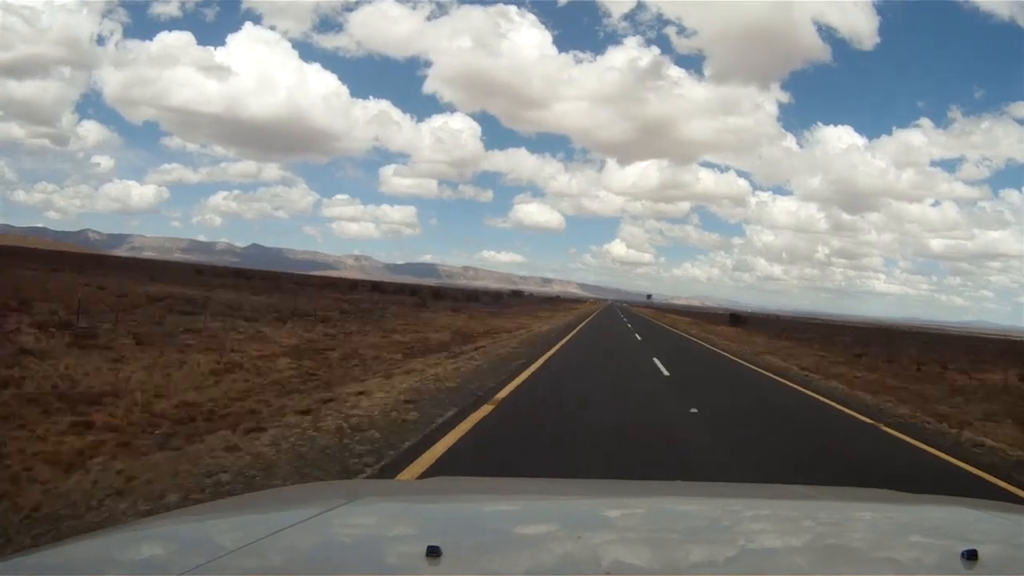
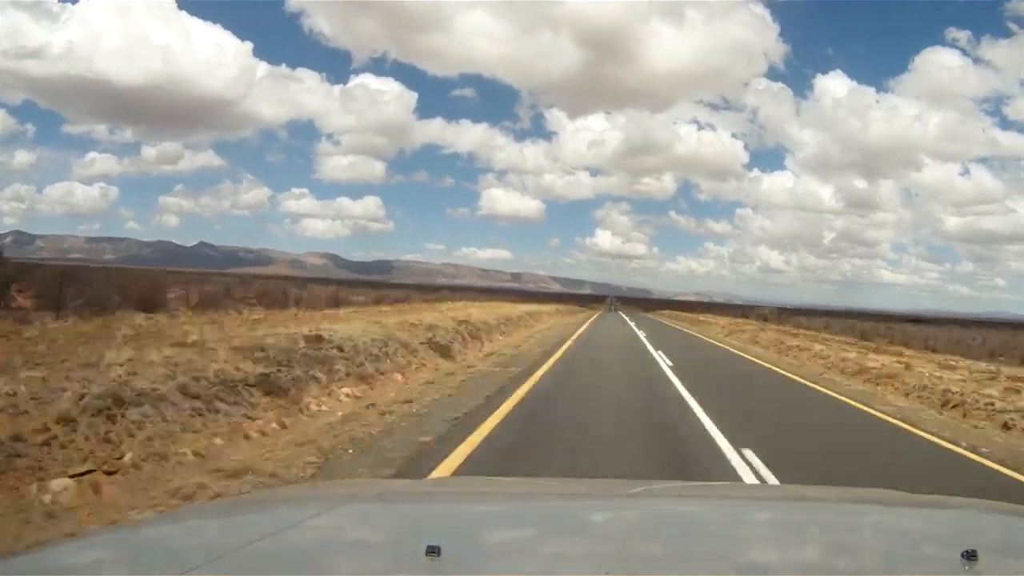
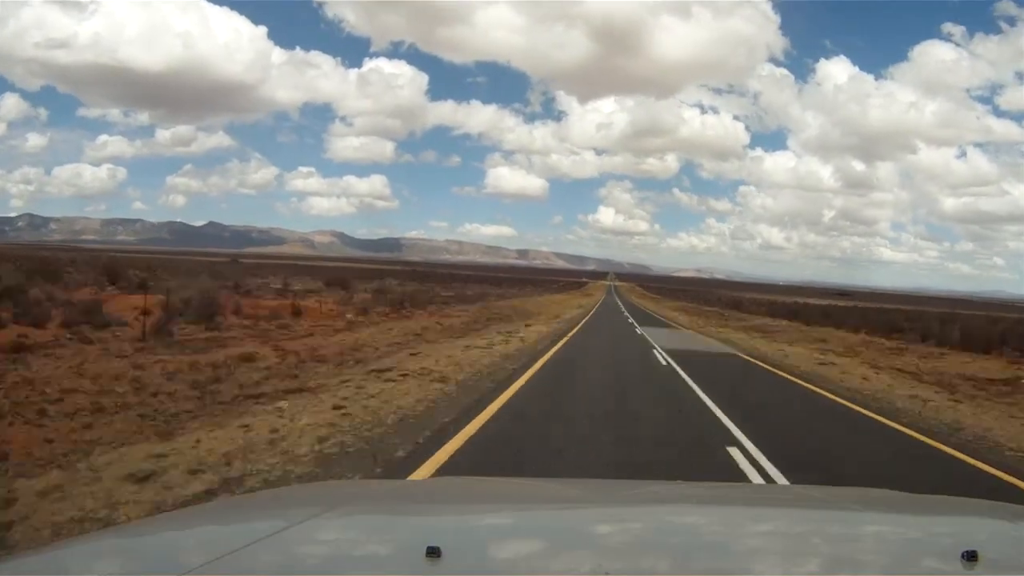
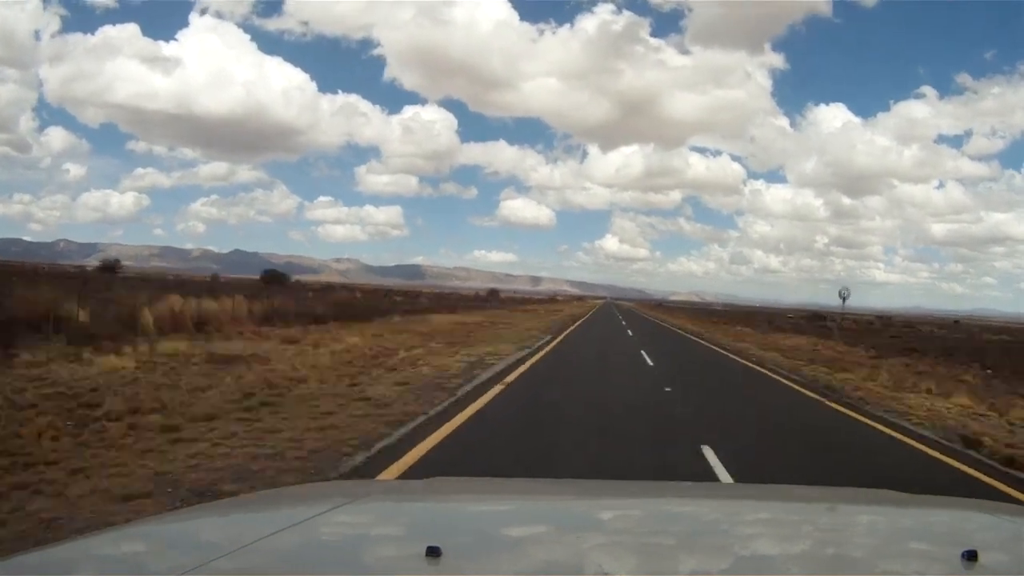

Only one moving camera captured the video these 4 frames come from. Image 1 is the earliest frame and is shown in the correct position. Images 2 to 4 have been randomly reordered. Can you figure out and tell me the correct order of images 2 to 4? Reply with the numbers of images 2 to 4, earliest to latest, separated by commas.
4, 3, 2
